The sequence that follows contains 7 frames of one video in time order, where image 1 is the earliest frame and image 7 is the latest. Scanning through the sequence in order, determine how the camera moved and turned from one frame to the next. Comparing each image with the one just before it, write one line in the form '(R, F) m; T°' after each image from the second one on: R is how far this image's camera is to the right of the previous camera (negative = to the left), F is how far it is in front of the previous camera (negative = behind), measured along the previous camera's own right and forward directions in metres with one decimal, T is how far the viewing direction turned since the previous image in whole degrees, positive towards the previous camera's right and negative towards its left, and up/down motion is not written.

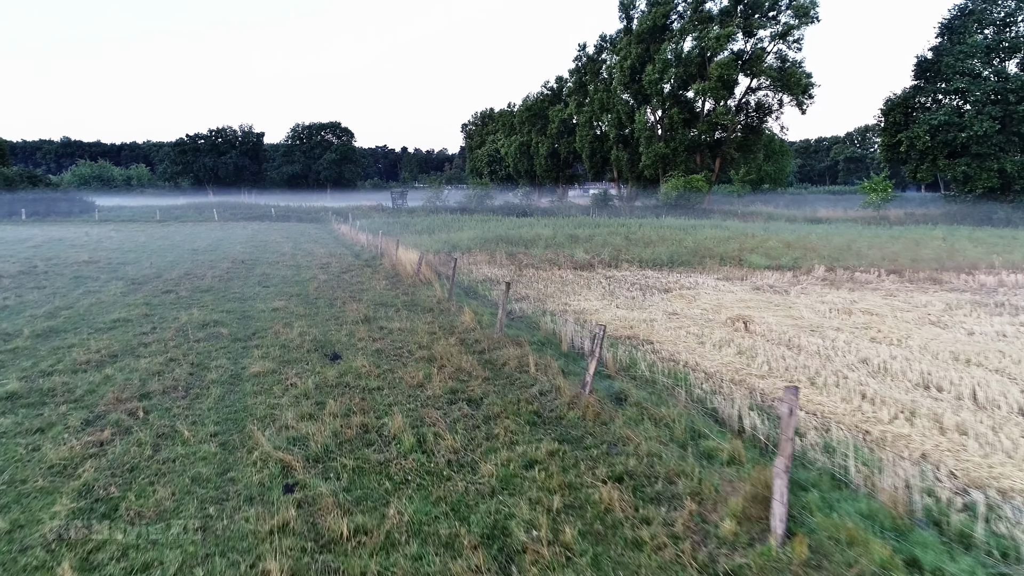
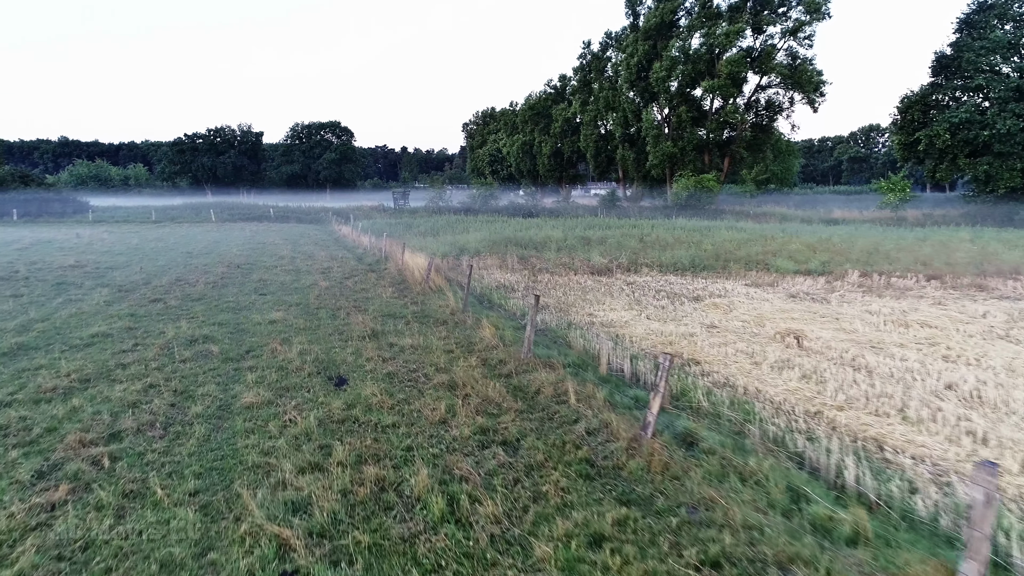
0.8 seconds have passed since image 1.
(-0.3, +0.9) m; 0°
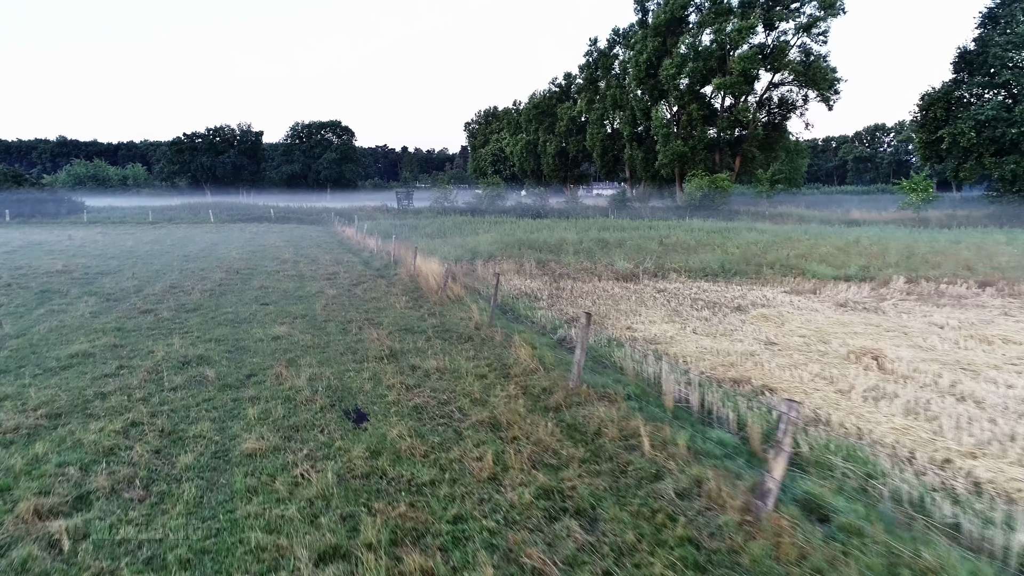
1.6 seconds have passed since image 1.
(-0.4, +1.0) m; 0°
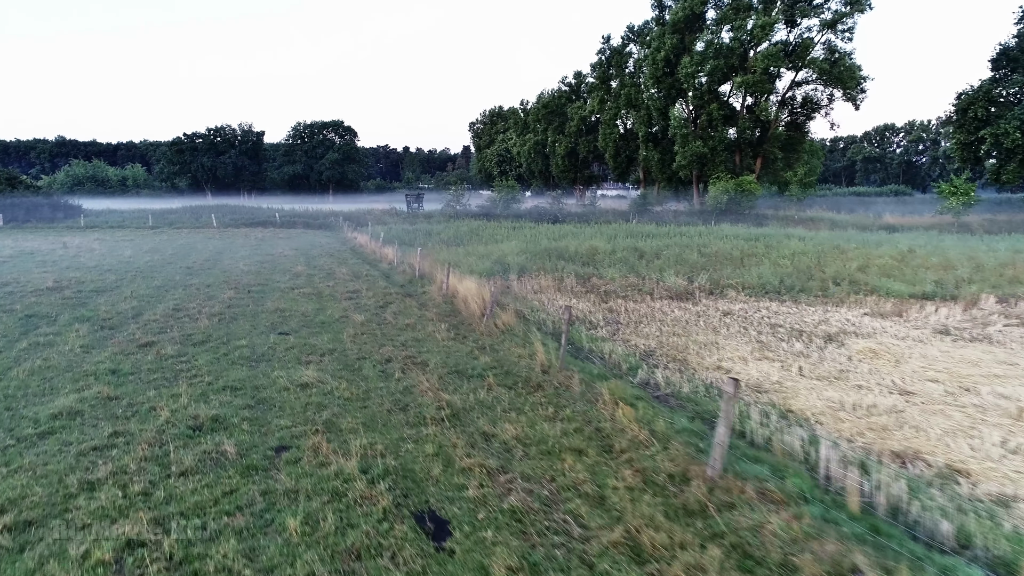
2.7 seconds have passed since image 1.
(-0.7, +1.4) m; 0°
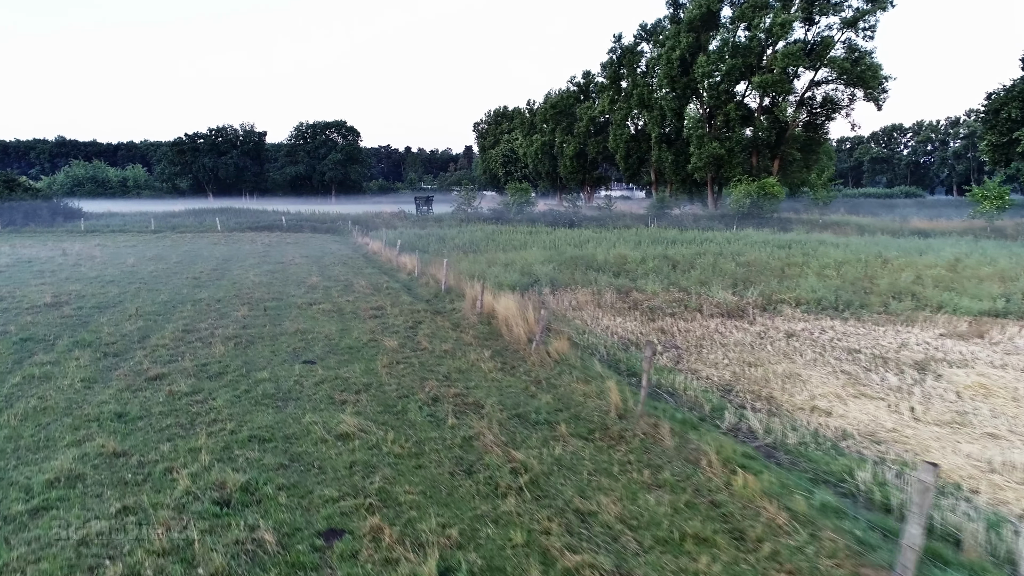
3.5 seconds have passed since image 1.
(-0.6, +1.0) m; 0°
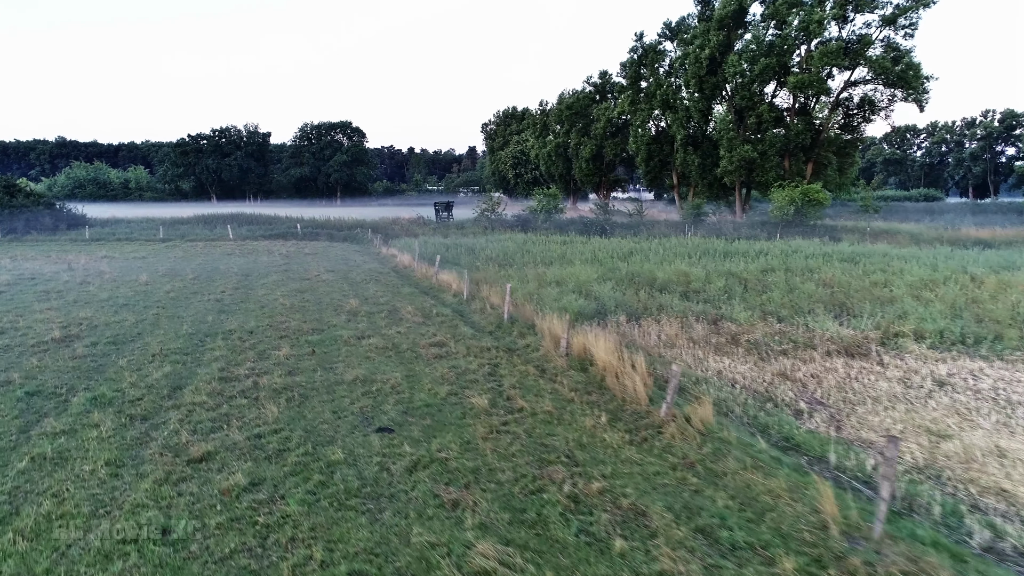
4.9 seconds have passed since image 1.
(-1.1, +1.6) m; 0°
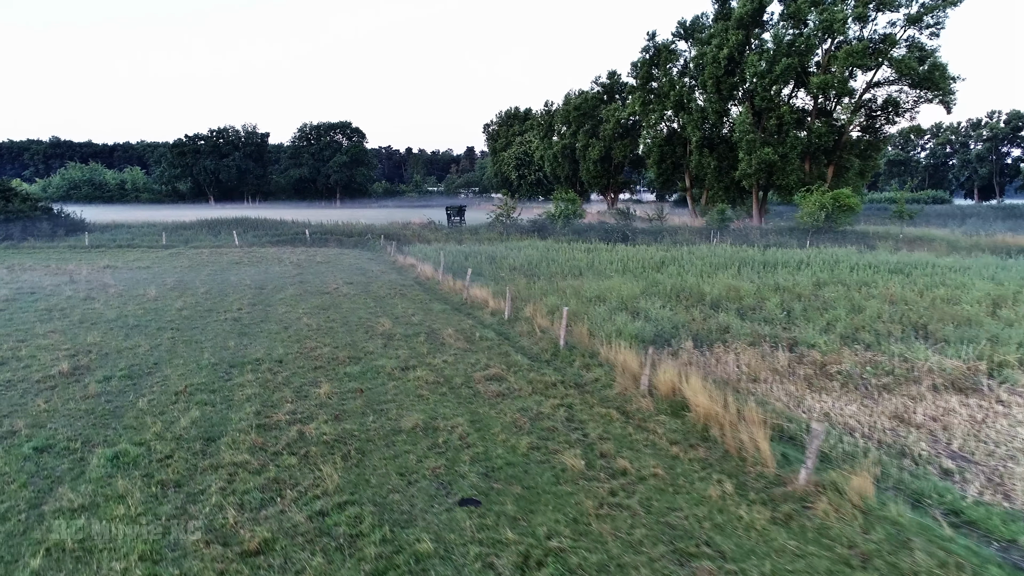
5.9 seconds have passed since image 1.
(-0.9, +1.1) m; 0°
